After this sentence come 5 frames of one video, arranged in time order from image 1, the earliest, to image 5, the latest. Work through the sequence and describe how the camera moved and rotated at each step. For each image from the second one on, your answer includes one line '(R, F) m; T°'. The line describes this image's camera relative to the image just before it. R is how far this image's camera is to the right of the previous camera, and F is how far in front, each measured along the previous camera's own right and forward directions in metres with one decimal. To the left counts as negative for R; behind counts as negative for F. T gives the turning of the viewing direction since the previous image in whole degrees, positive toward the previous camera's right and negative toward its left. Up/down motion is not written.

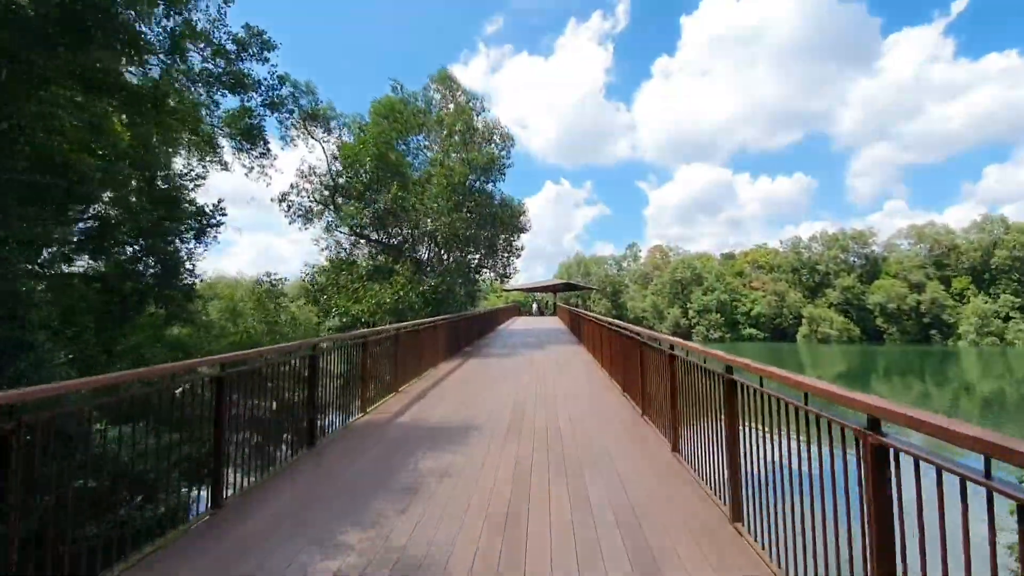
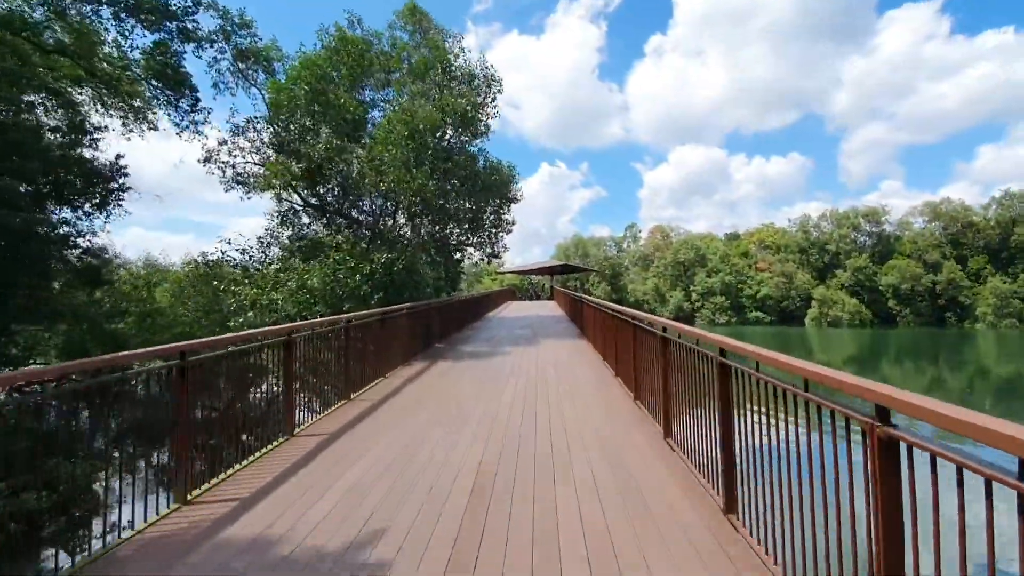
(+0.2, +1.9) m; 0°
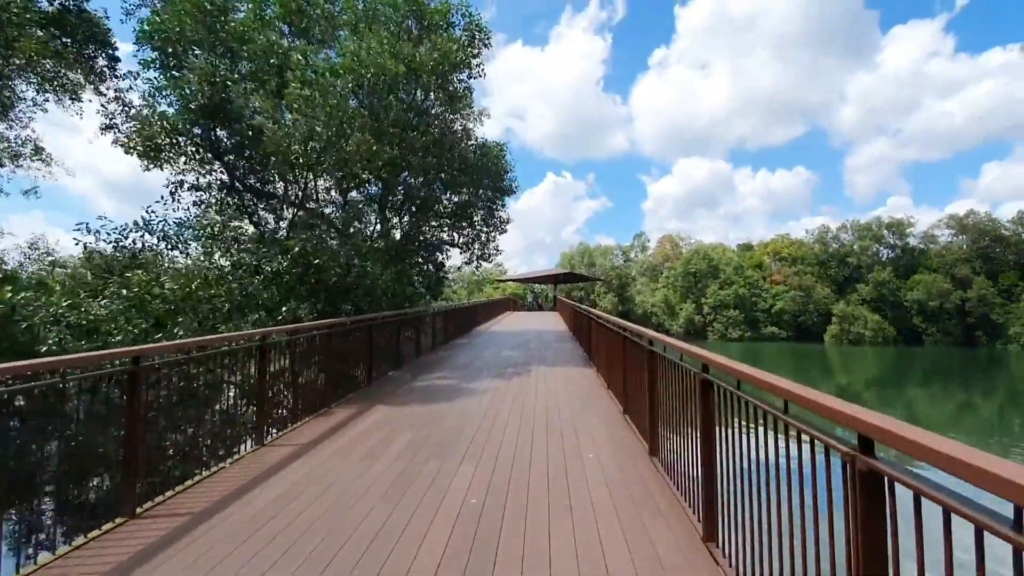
(+0.2, +1.8) m; -1°
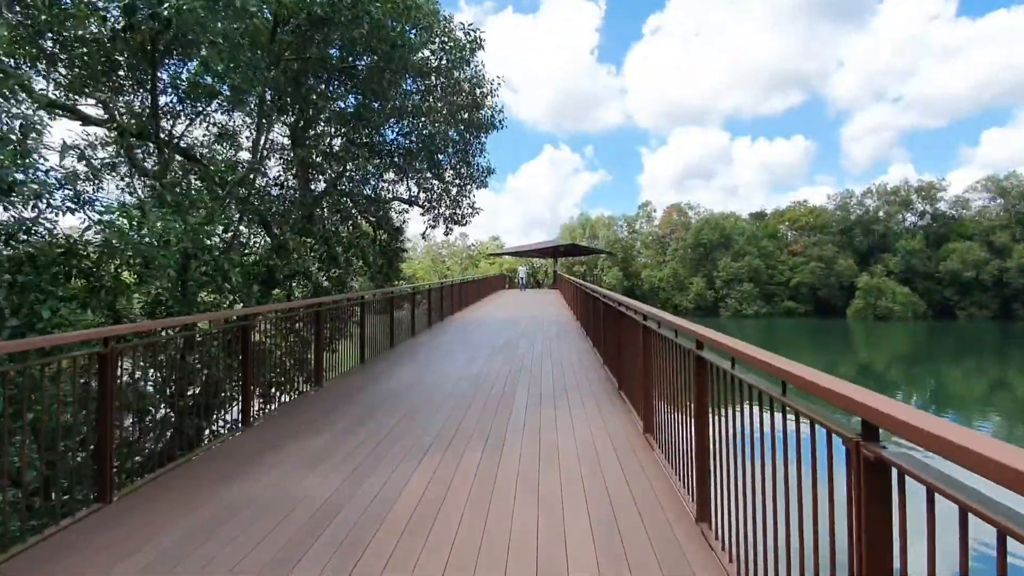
(+0.2, +2.7) m; 0°
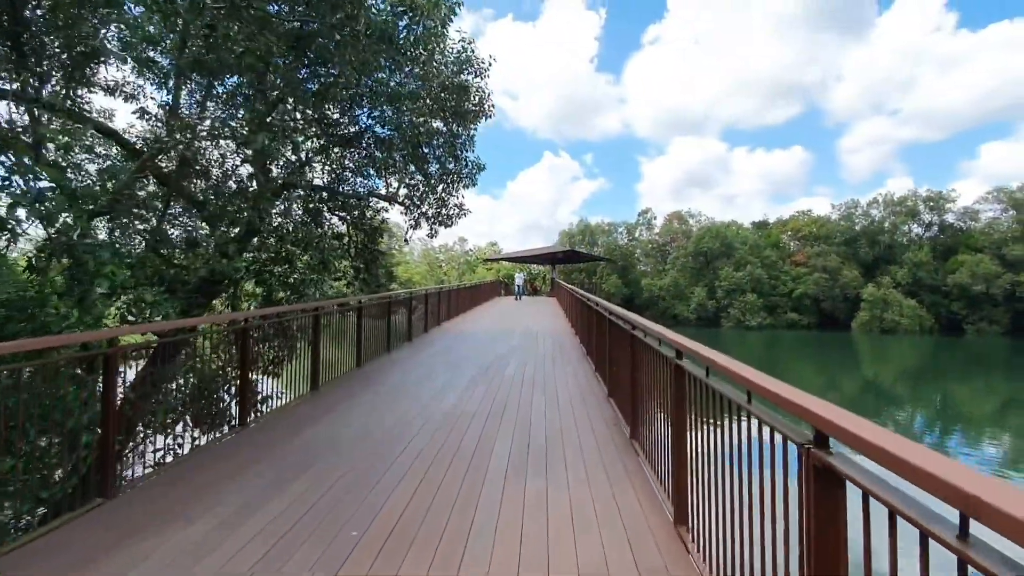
(+0.1, +0.8) m; 0°
